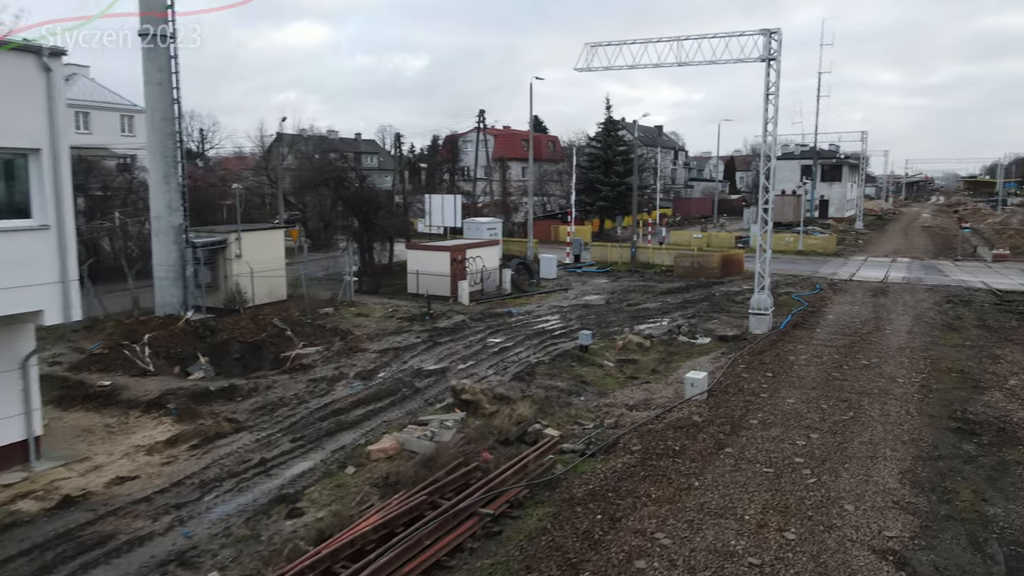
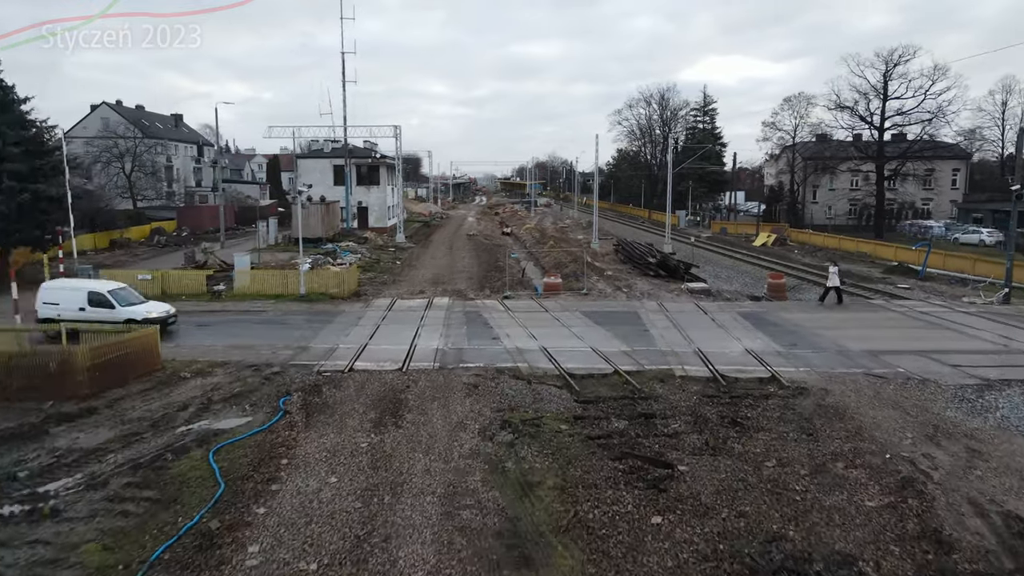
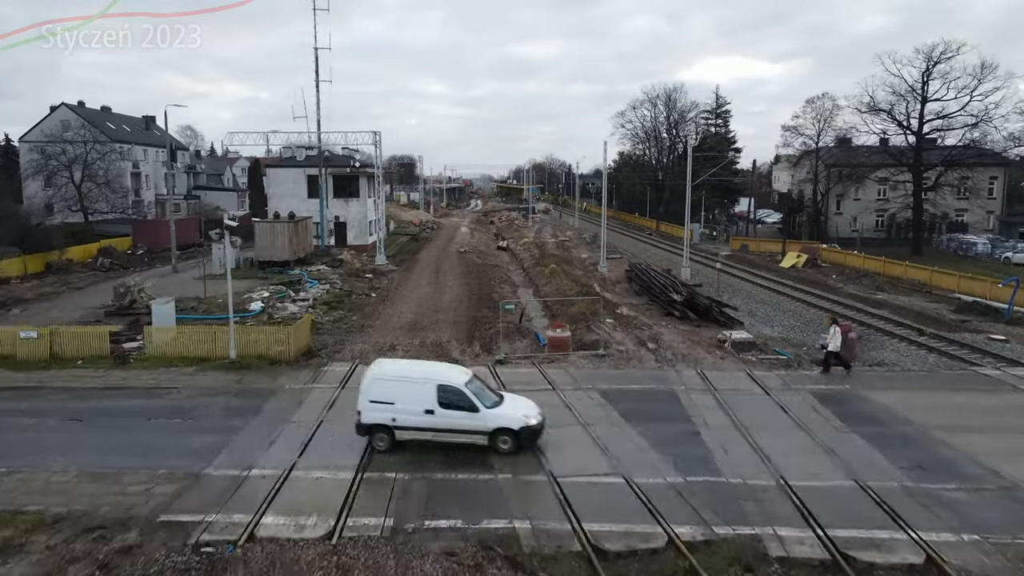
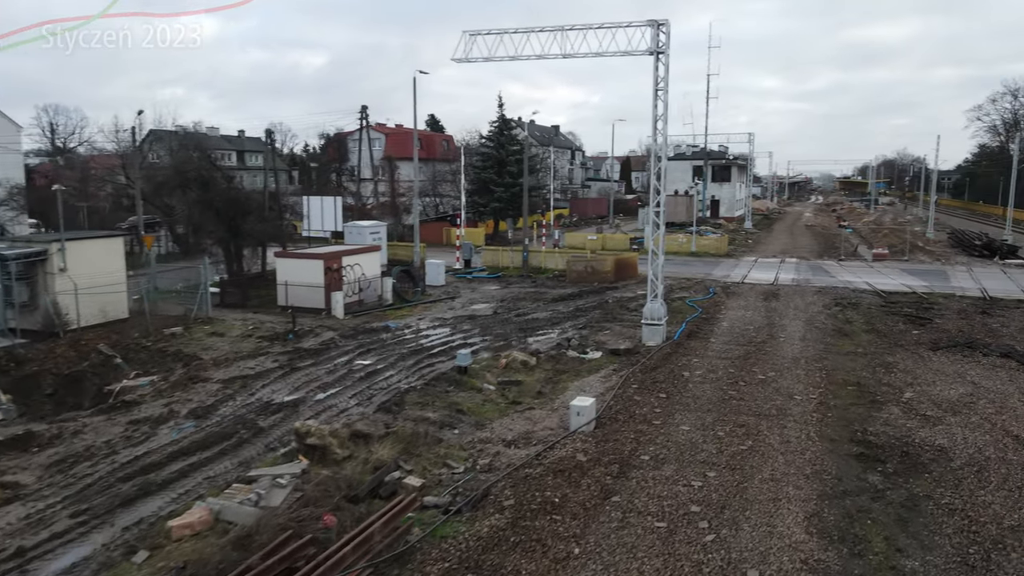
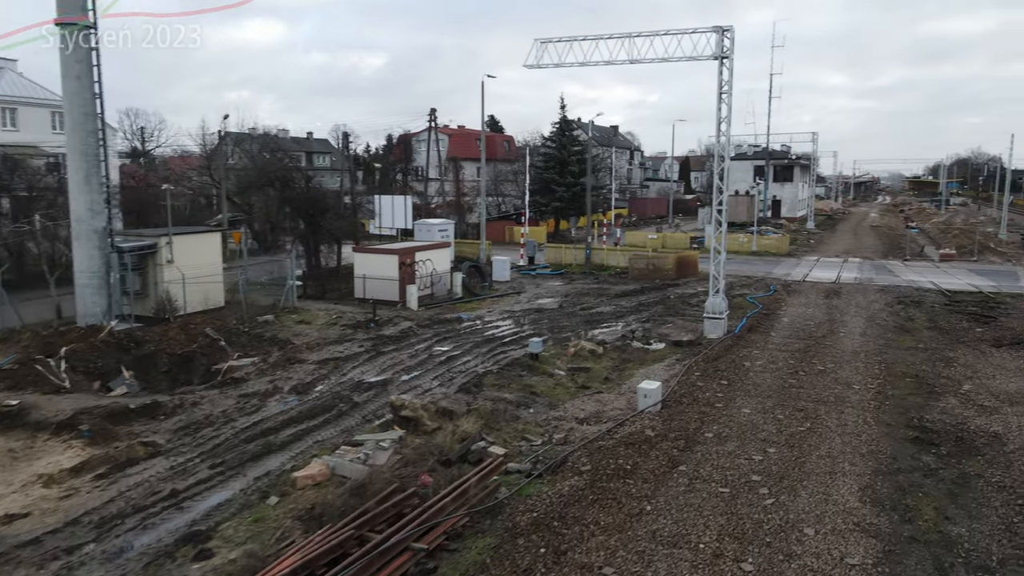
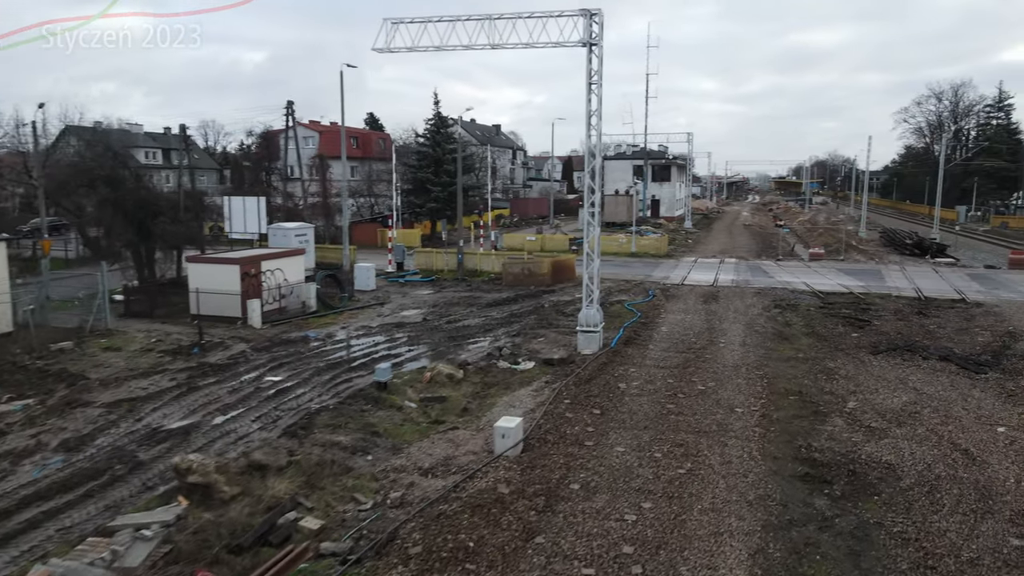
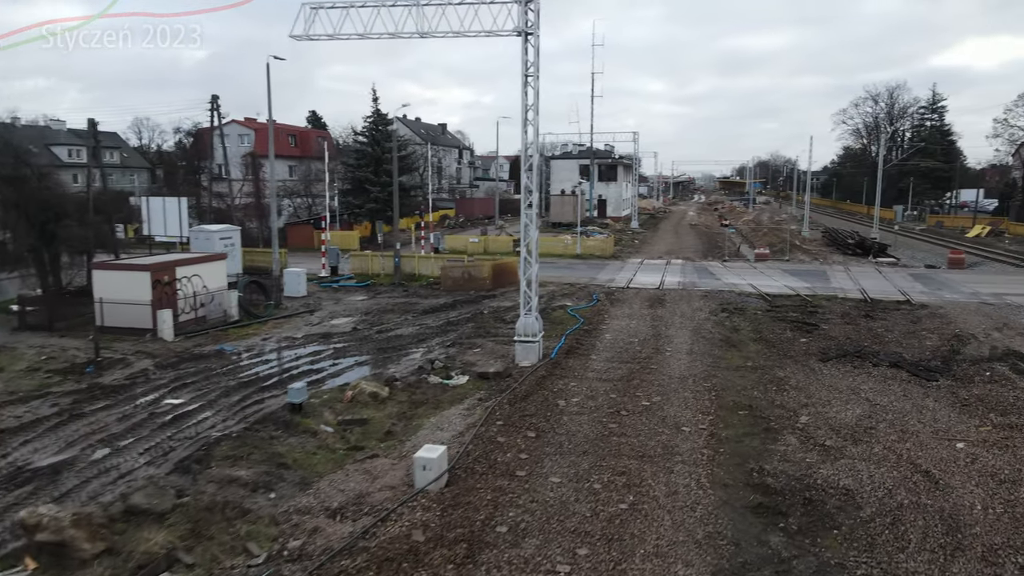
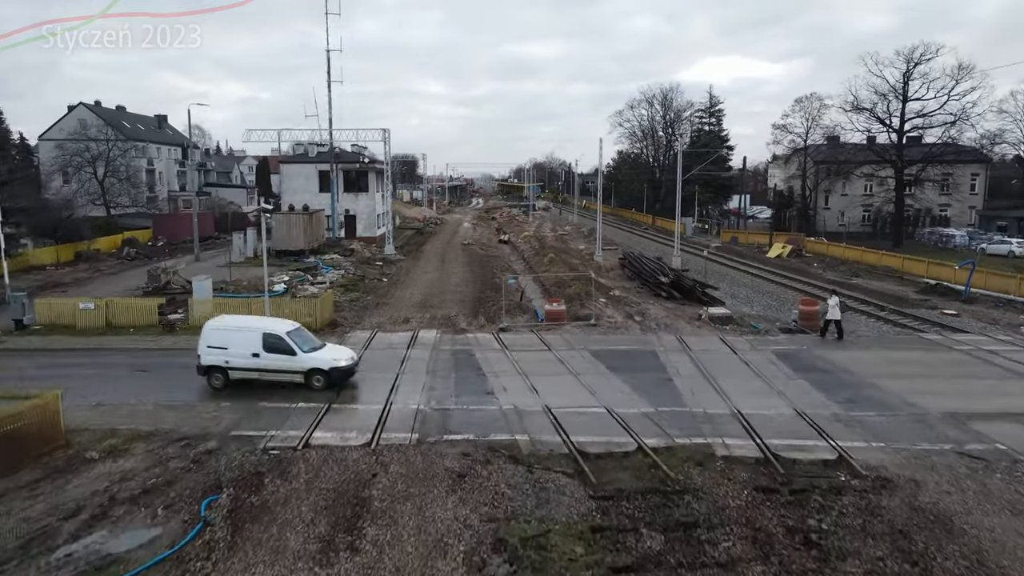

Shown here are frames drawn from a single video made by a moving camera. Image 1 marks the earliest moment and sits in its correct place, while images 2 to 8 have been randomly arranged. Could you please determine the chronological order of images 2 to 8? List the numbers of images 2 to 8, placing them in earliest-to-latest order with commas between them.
5, 4, 6, 7, 2, 8, 3
